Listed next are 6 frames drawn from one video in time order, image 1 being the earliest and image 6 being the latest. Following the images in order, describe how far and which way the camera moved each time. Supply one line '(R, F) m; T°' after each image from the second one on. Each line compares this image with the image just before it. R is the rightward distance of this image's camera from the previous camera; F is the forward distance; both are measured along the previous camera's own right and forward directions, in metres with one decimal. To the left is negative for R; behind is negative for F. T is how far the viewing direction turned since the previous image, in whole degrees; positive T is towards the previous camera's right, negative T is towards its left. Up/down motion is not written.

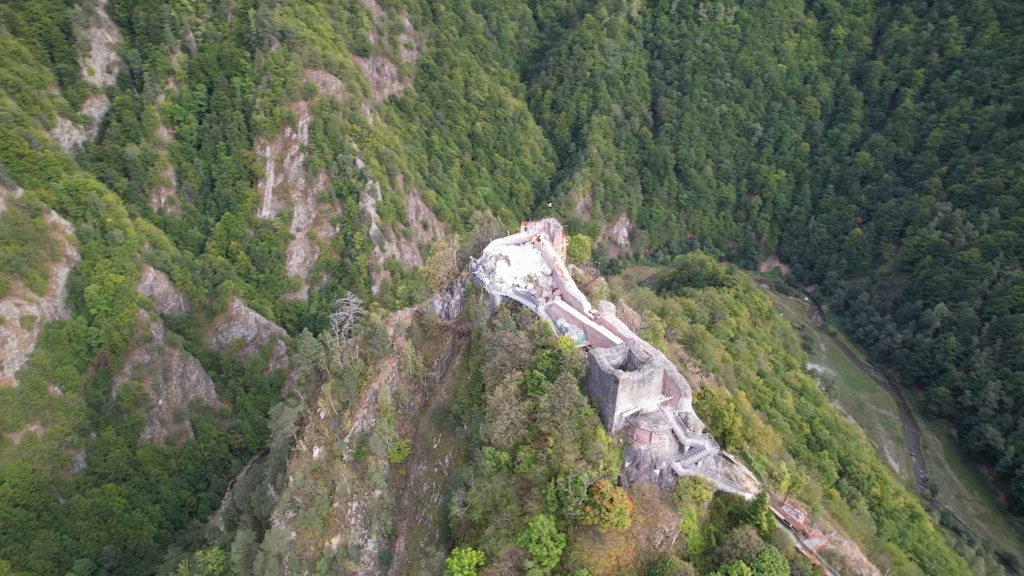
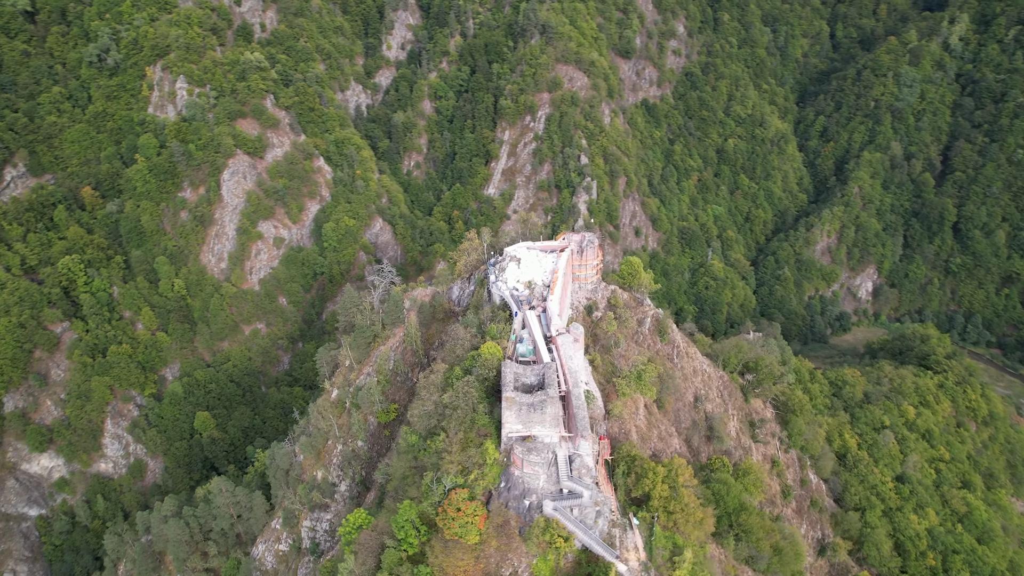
(+13.0, +2.4) m; -22°
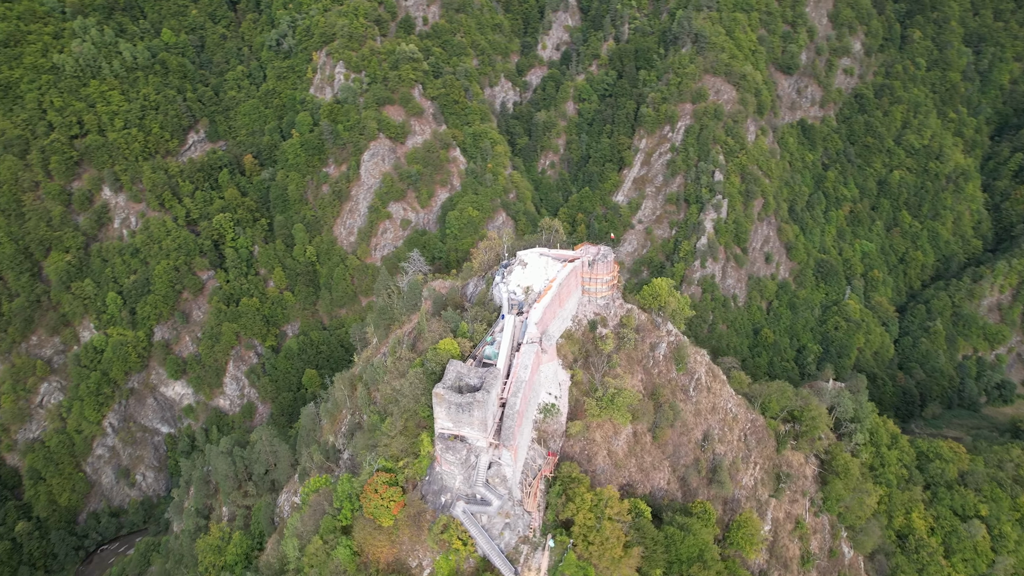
(+7.8, +0.8) m; -13°
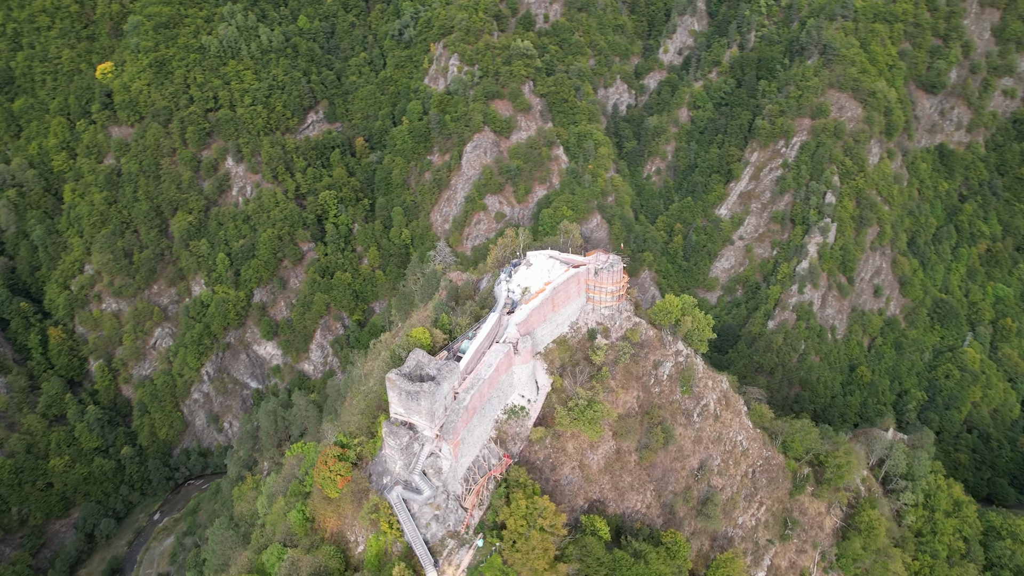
(+6.0, +0.6) m; -10°
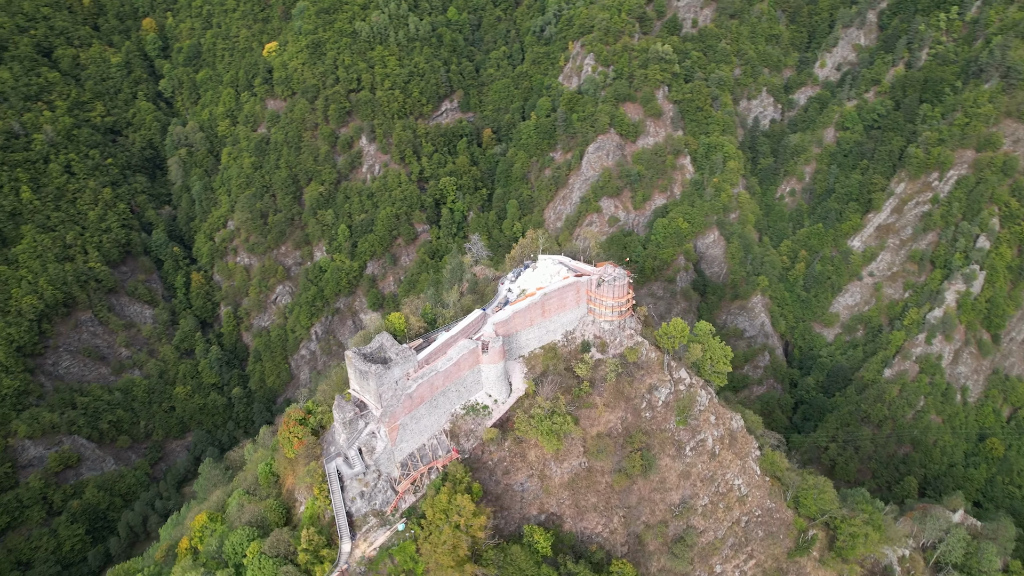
(+7.2, +0.7) m; -12°
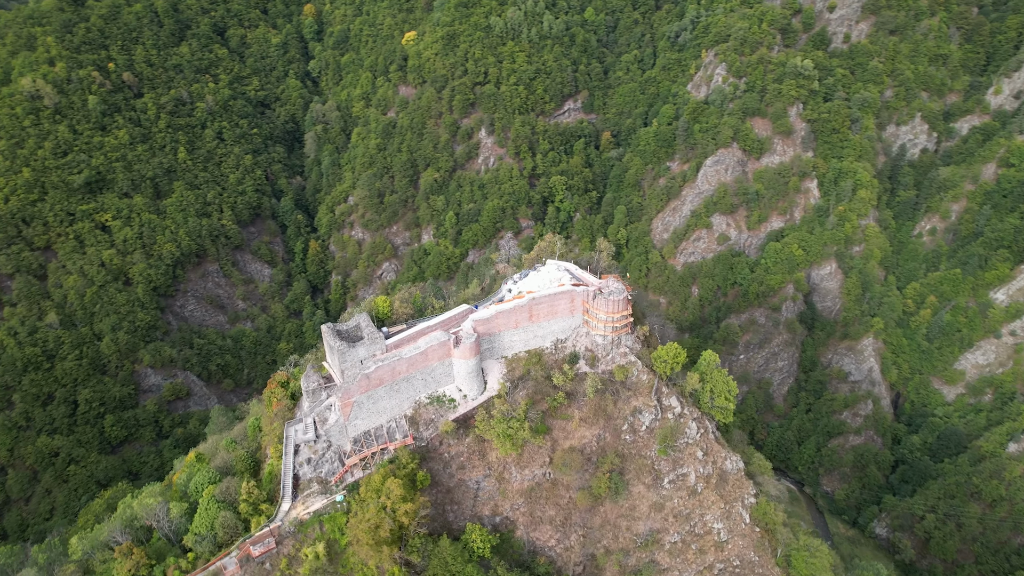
(+6.8, +0.6) m; -11°
